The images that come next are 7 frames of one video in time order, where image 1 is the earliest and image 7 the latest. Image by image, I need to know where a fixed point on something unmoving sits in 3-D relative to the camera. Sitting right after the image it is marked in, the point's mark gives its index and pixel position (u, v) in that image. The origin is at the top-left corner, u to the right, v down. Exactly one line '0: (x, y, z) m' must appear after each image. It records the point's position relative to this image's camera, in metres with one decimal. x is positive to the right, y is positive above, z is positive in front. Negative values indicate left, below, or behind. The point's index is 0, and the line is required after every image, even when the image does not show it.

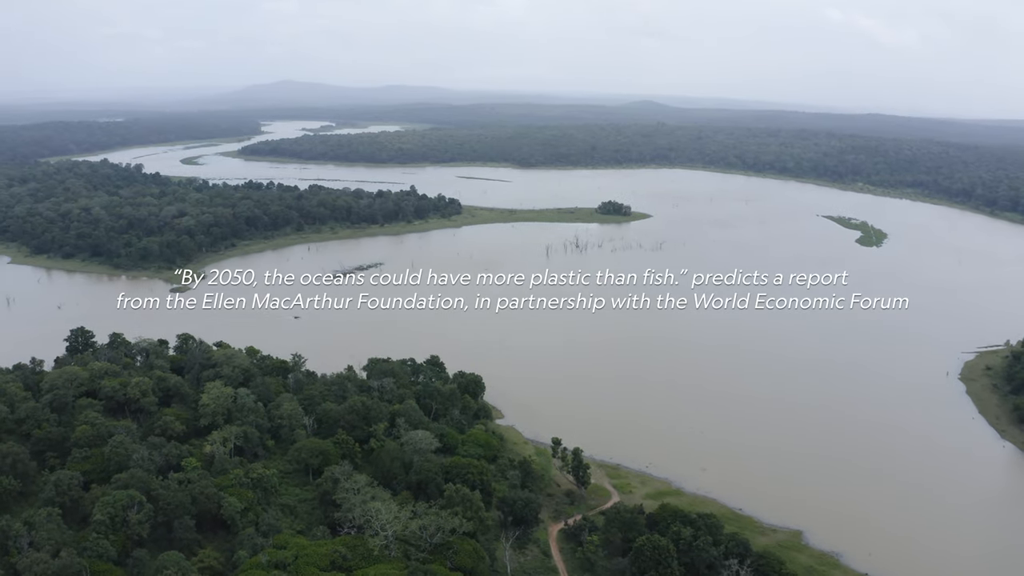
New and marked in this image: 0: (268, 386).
0: (-6.5, -2.6, +18.4) m
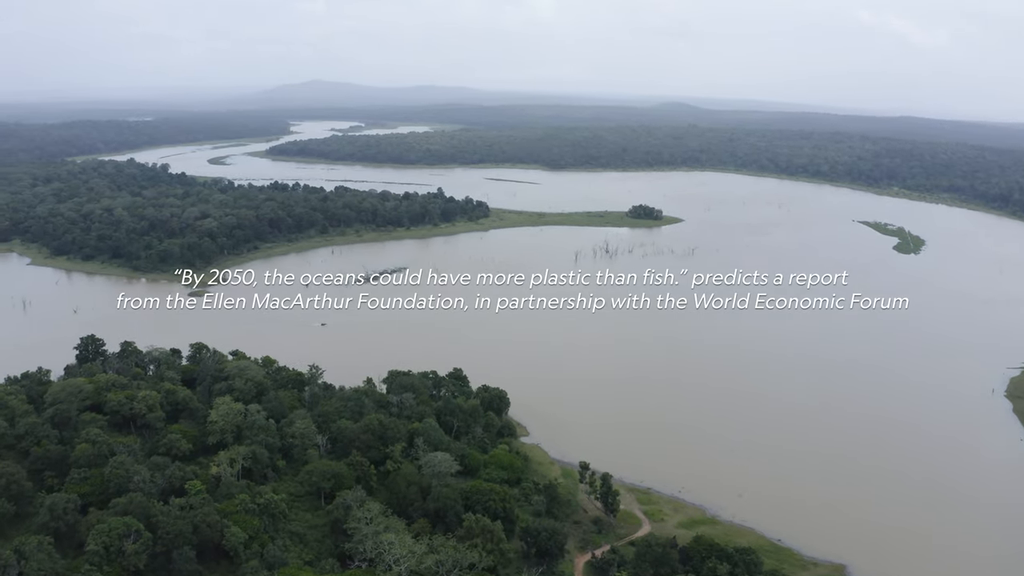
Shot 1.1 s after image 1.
0: (-5.9, -2.8, +17.5) m
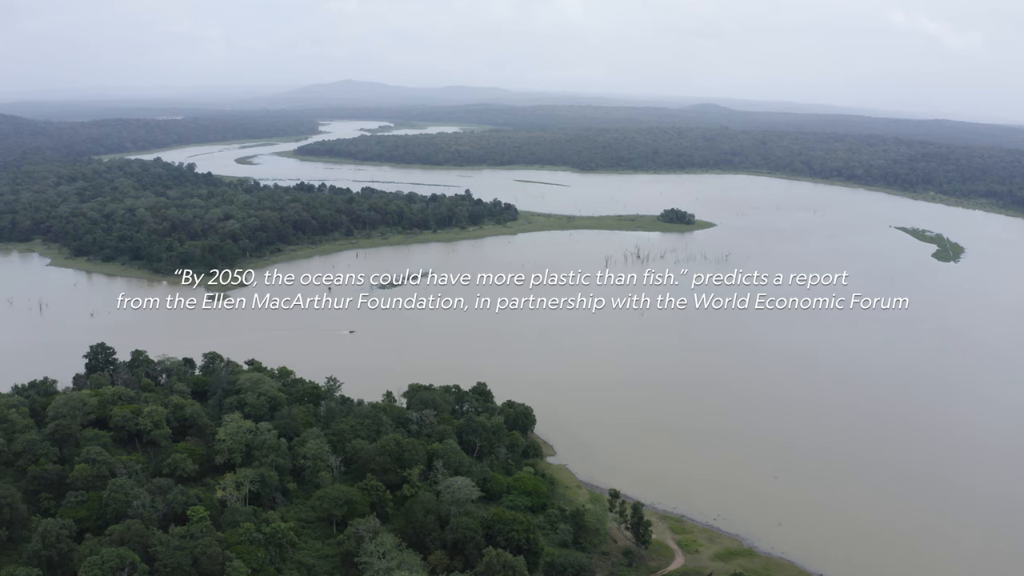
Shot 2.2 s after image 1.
0: (-5.2, -3.1, +16.5) m
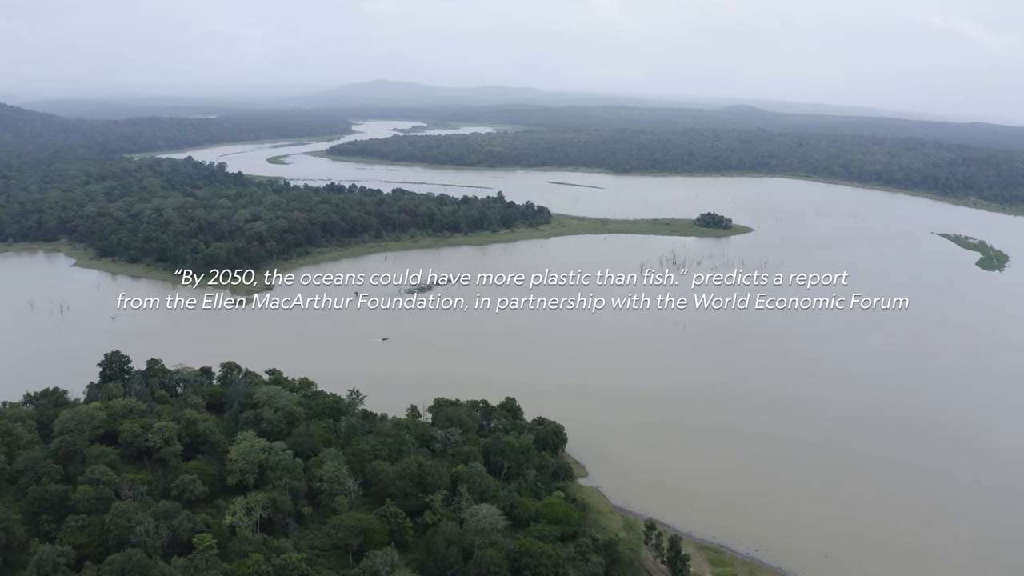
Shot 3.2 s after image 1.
0: (-4.5, -3.3, +15.6) m
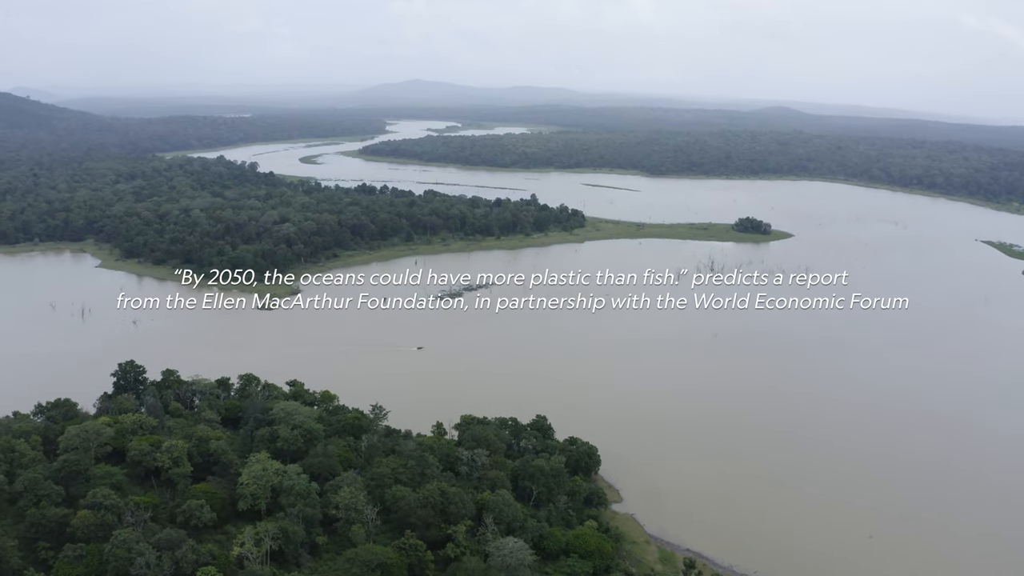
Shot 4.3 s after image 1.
0: (-3.9, -3.6, +14.7) m
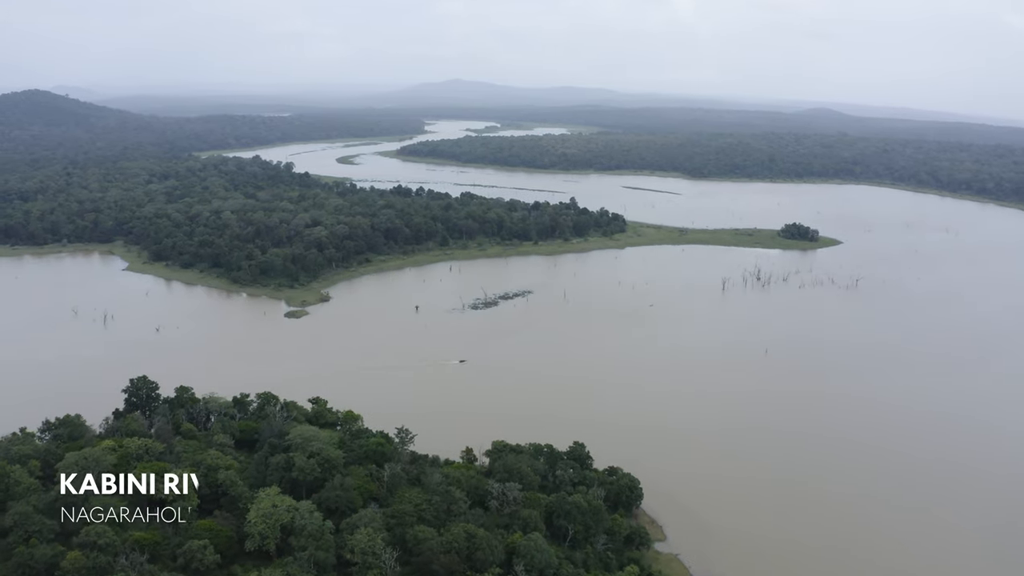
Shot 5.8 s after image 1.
0: (-3.2, -3.9, +13.5) m
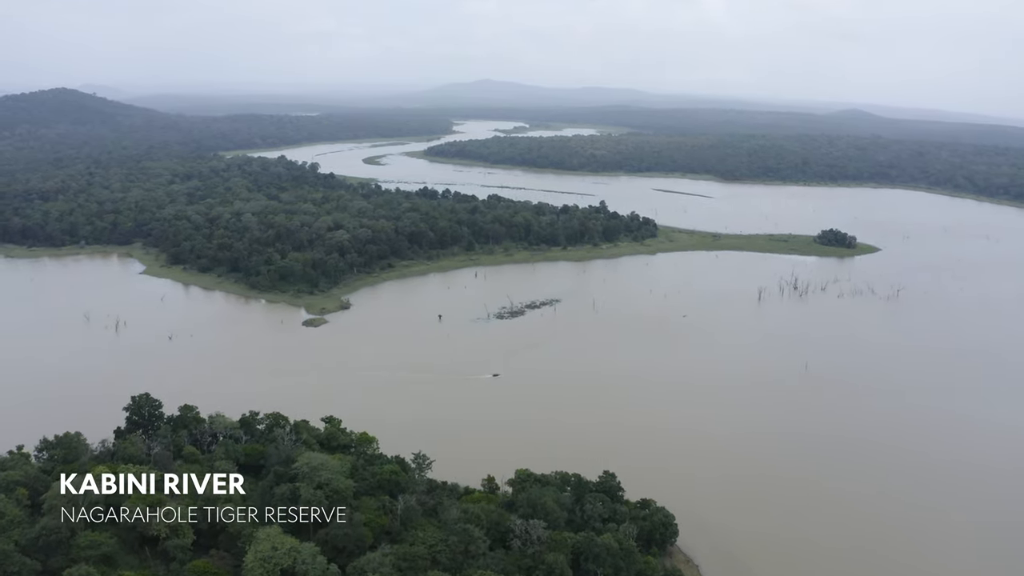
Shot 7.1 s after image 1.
0: (-2.8, -4.2, +12.4) m
